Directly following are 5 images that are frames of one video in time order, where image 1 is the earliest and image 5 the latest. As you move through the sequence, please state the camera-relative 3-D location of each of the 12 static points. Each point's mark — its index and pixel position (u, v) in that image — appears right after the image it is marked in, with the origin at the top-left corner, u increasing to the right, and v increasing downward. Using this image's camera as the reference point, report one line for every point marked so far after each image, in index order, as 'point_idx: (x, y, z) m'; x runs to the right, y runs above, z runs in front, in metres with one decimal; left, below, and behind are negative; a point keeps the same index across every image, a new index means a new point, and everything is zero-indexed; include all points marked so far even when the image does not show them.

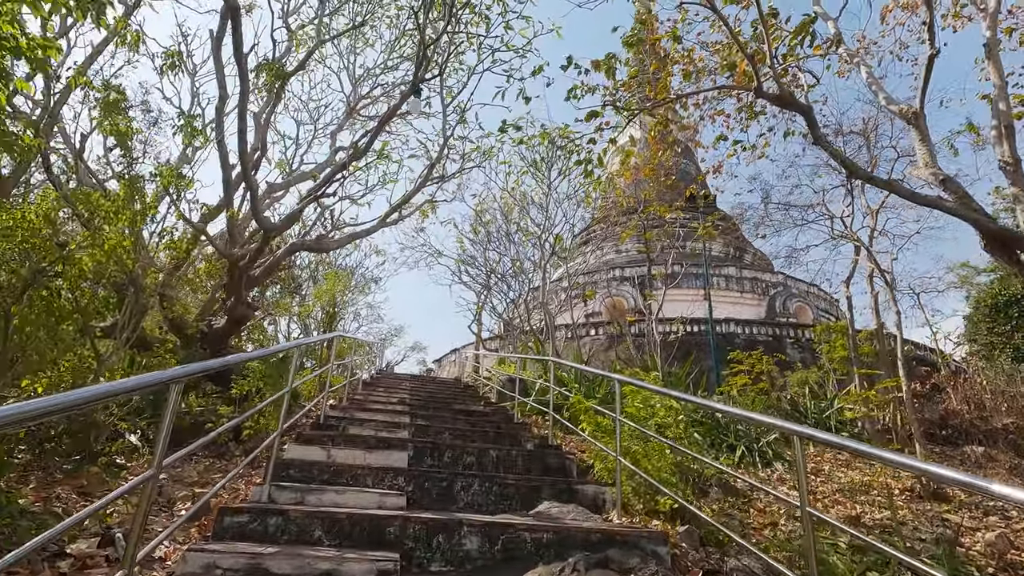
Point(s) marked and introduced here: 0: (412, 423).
0: (-1.0, -1.4, +5.5) m
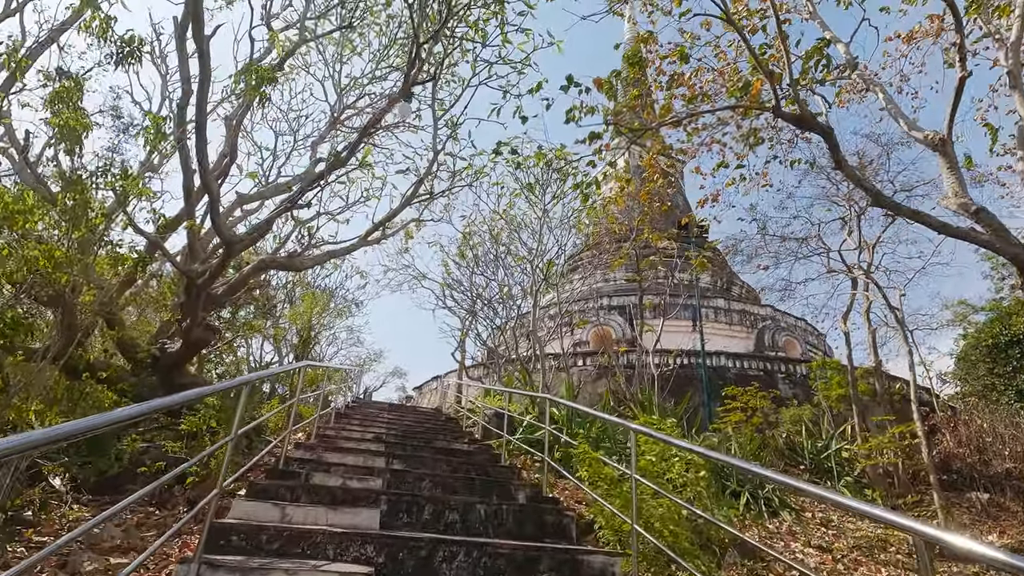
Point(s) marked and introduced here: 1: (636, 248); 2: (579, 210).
0: (-1.1, -1.6, +4.9) m
1: (+3.0, +1.0, +12.8) m
2: (+1.4, +1.6, +11.0) m
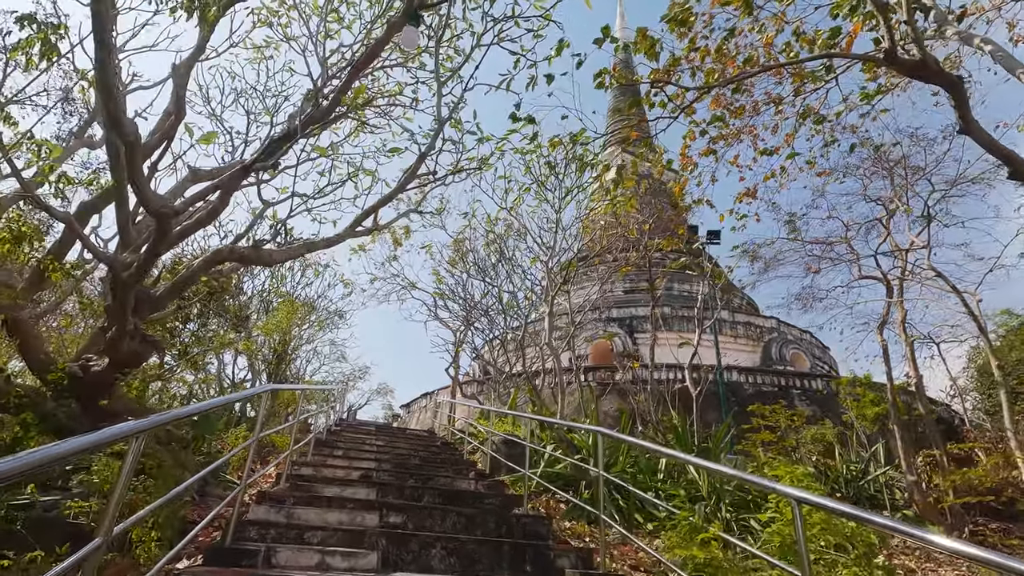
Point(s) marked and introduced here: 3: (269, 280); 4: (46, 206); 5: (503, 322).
0: (-0.9, -1.6, +3.6) m
1: (+3.0, +0.8, +11.8) m
2: (+1.5, +1.5, +9.9) m
3: (-5.8, +0.2, +12.7) m
4: (-3.4, +0.6, +3.9) m
5: (-0.2, -0.8, +11.9) m
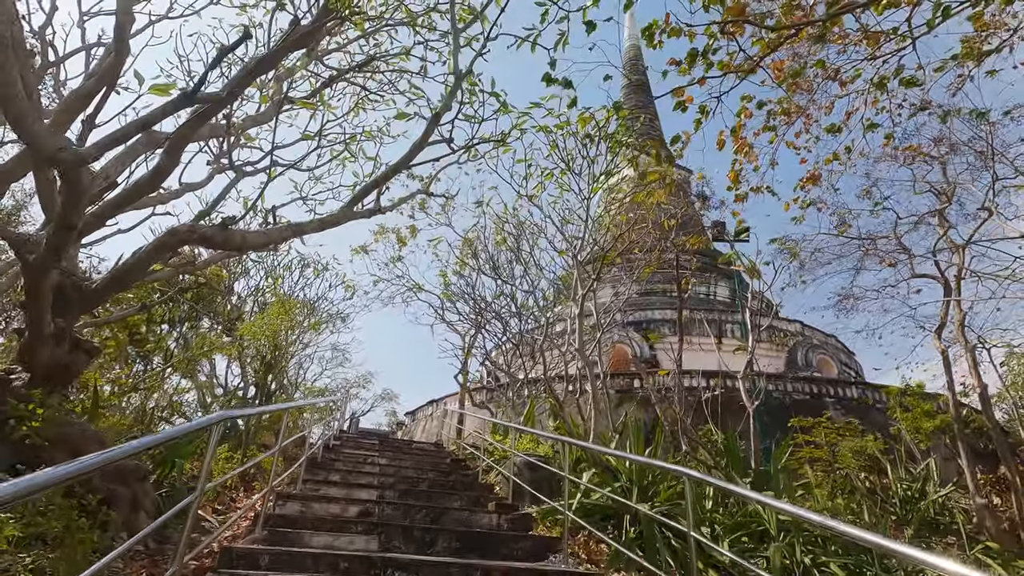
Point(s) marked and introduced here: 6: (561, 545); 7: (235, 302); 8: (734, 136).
0: (-0.6, -1.6, +2.7) m
1: (+3.3, +0.8, +10.8) m
2: (+1.8, +1.5, +8.9) m
3: (-5.5, +0.2, +11.8) m
4: (-3.1, +0.6, +3.0) m
5: (+0.1, -0.8, +10.9) m
6: (+0.4, -2.0, +4.1) m
7: (-5.8, -0.3, +11.1) m
8: (+2.5, +1.7, +5.9) m
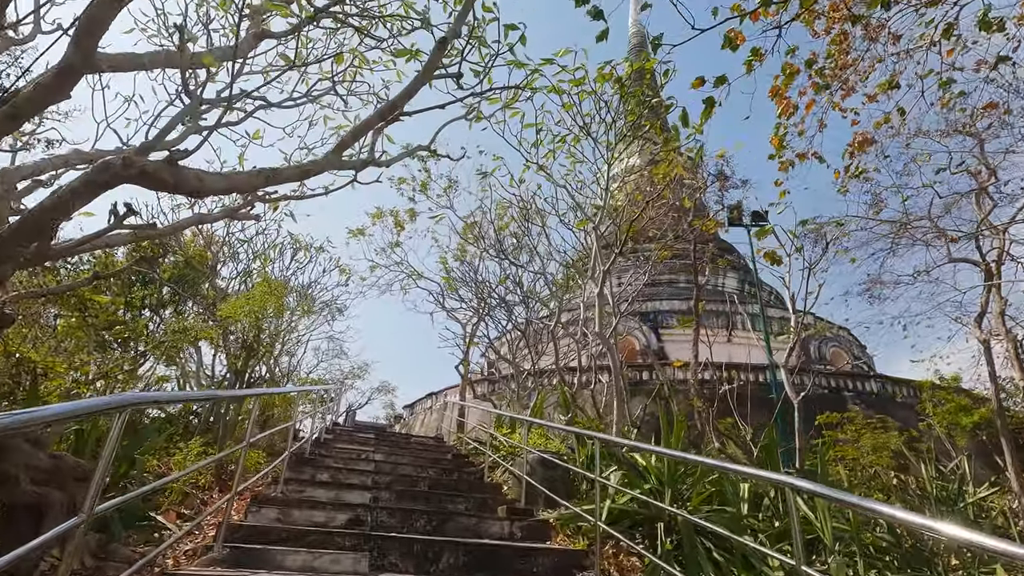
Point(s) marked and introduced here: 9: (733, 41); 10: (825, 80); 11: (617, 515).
0: (-0.5, -1.4, +2.0) m
1: (+3.4, +1.0, +10.1) m
2: (+1.9, +1.8, +8.2) m
3: (-5.4, +0.5, +11.1) m
4: (-3.0, +0.9, +2.3) m
5: (+0.2, -0.5, +10.2) m
6: (+0.5, -1.8, +3.4) m
7: (-5.7, 0.0, +10.4) m
8: (+2.6, +1.9, +5.2) m
9: (+1.6, +1.8, +3.9) m
10: (+3.1, +2.1, +5.3) m
11: (+0.8, -1.8, +4.3) m
